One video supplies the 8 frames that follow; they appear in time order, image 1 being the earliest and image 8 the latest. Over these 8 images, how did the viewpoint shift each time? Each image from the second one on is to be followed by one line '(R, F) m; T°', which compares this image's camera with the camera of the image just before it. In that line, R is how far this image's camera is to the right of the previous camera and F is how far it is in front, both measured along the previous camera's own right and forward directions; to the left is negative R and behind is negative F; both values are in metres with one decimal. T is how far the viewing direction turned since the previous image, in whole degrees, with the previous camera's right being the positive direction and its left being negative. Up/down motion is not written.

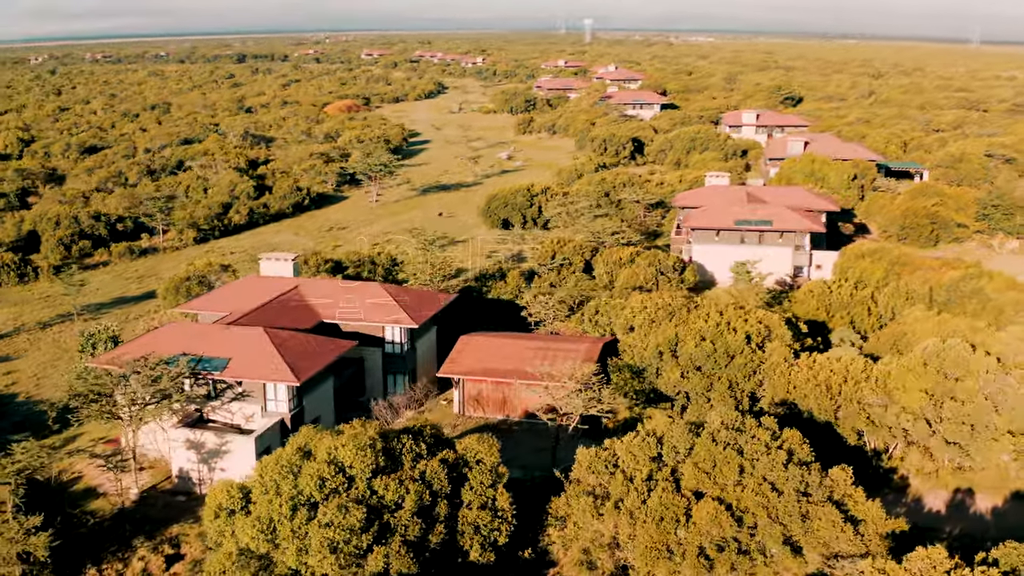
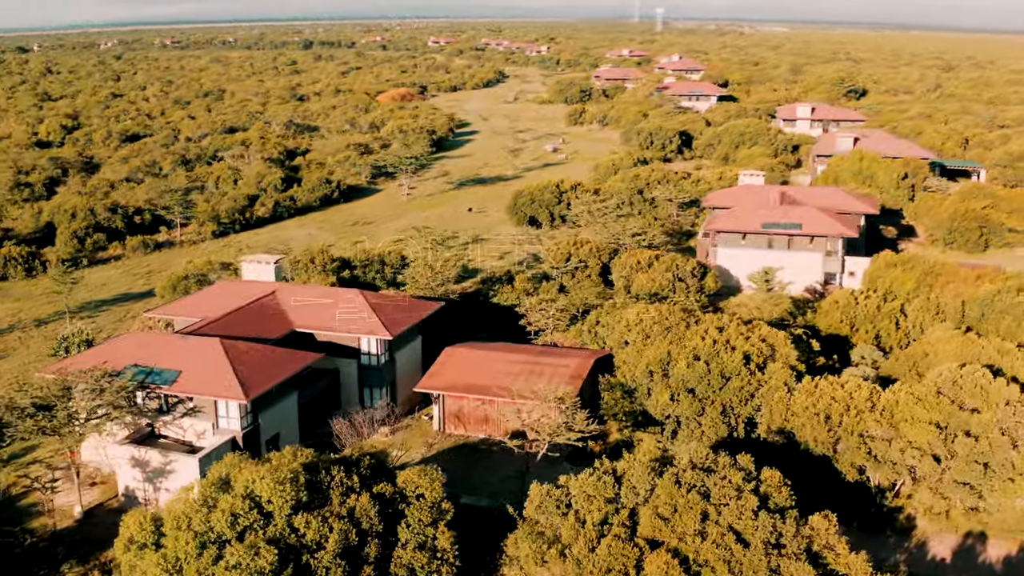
(+2.8, +2.8) m; -4°
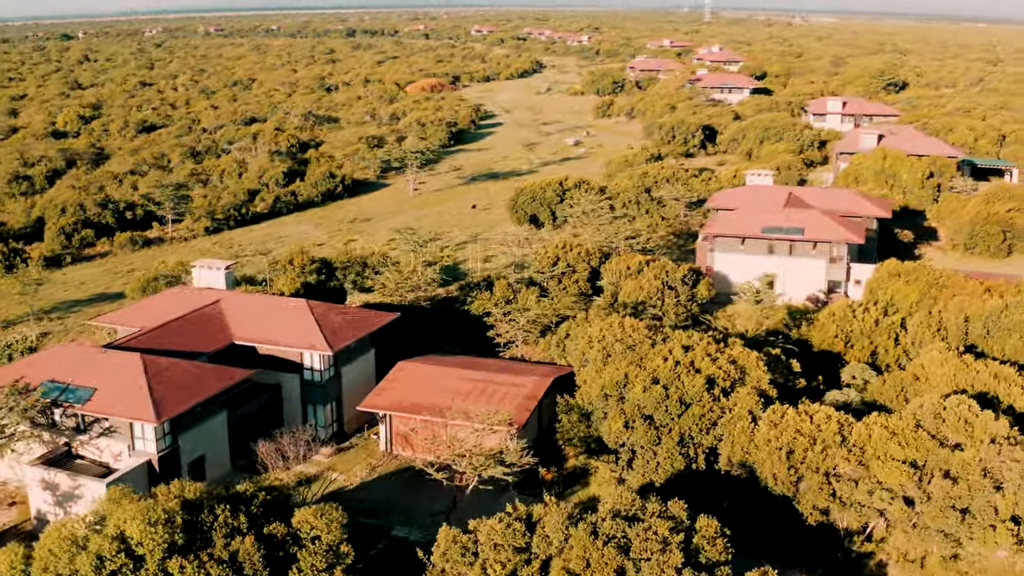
(+2.9, +2.7) m; -3°
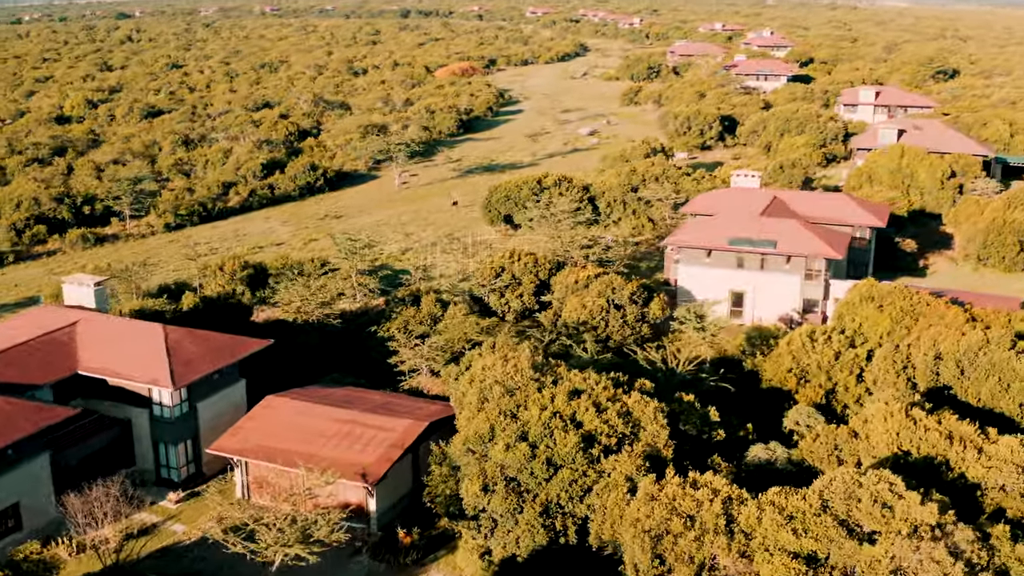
(+5.0, +4.8) m; -4°
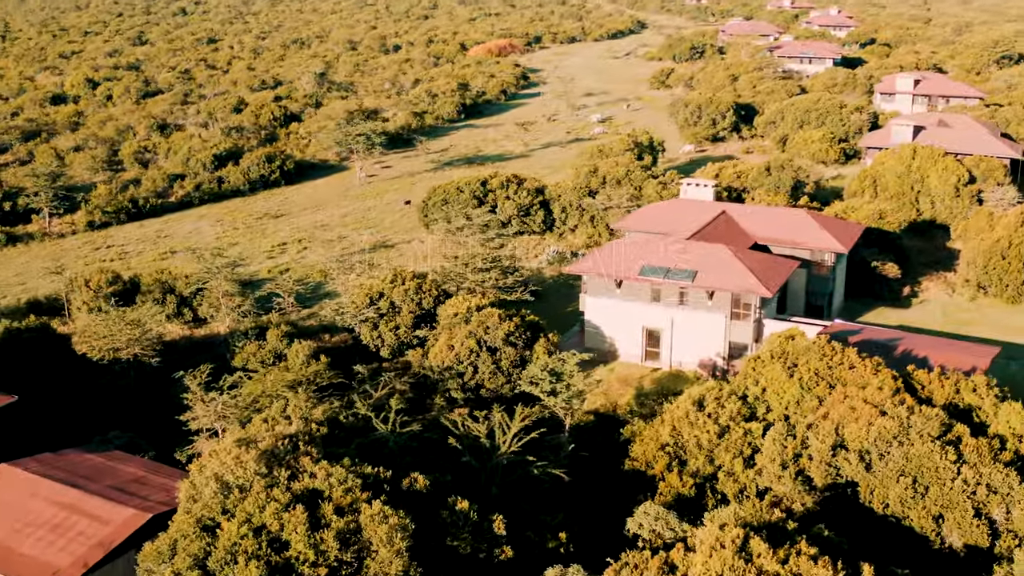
(+6.8, +6.9) m; -5°
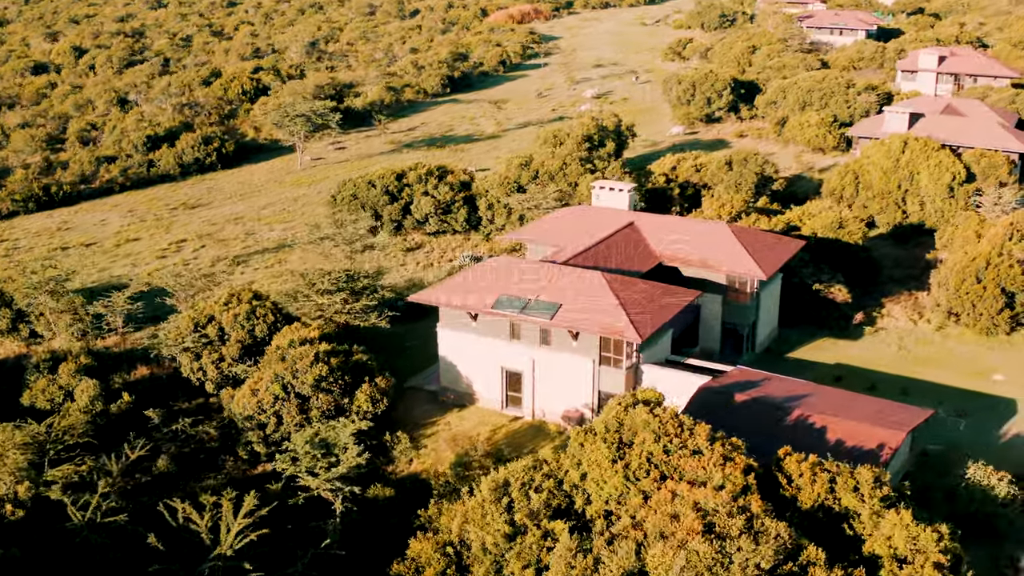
(+6.0, +6.1) m; -4°
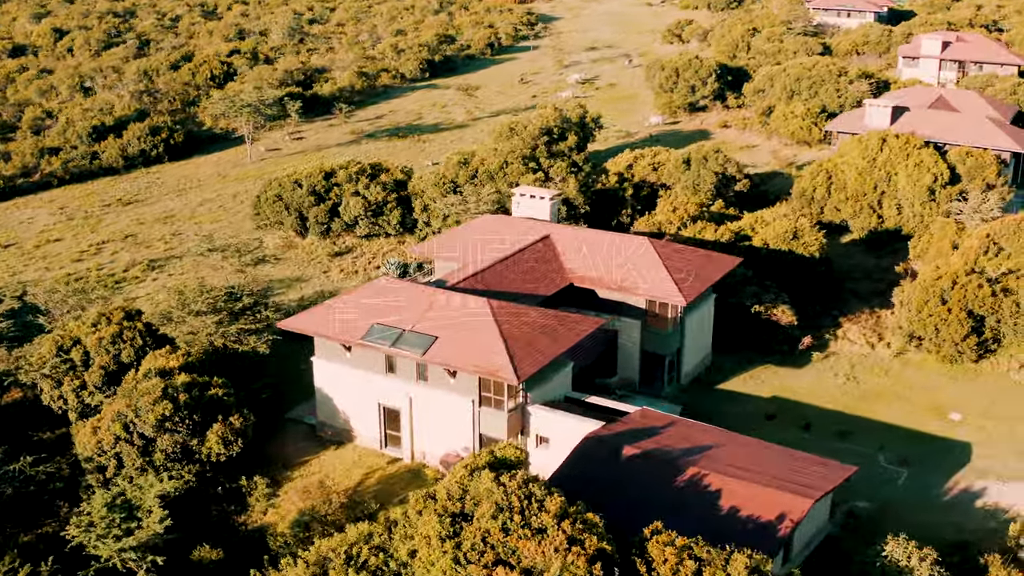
(+3.4, +3.3) m; -2°
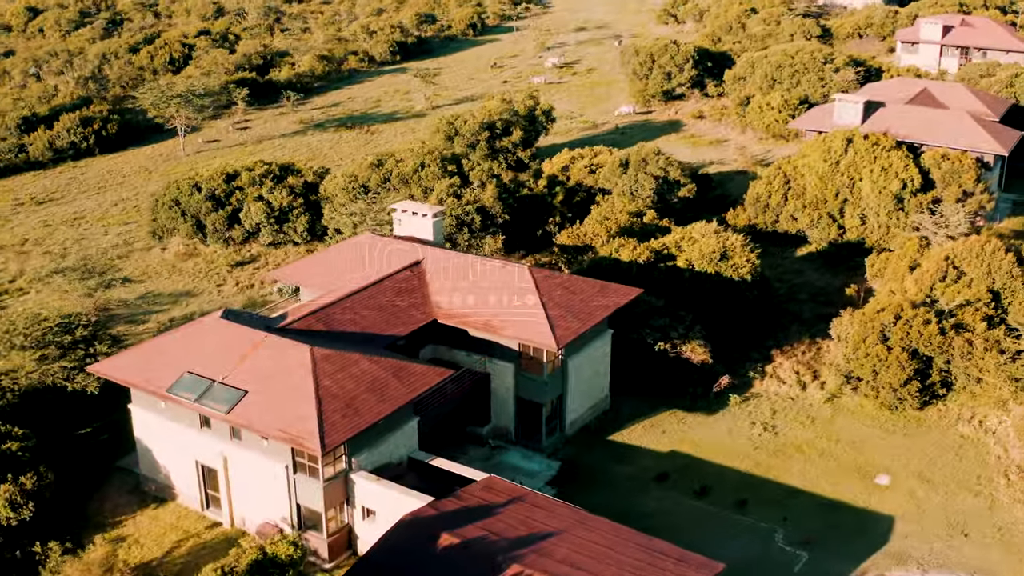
(+3.7, +3.7) m; -2°
